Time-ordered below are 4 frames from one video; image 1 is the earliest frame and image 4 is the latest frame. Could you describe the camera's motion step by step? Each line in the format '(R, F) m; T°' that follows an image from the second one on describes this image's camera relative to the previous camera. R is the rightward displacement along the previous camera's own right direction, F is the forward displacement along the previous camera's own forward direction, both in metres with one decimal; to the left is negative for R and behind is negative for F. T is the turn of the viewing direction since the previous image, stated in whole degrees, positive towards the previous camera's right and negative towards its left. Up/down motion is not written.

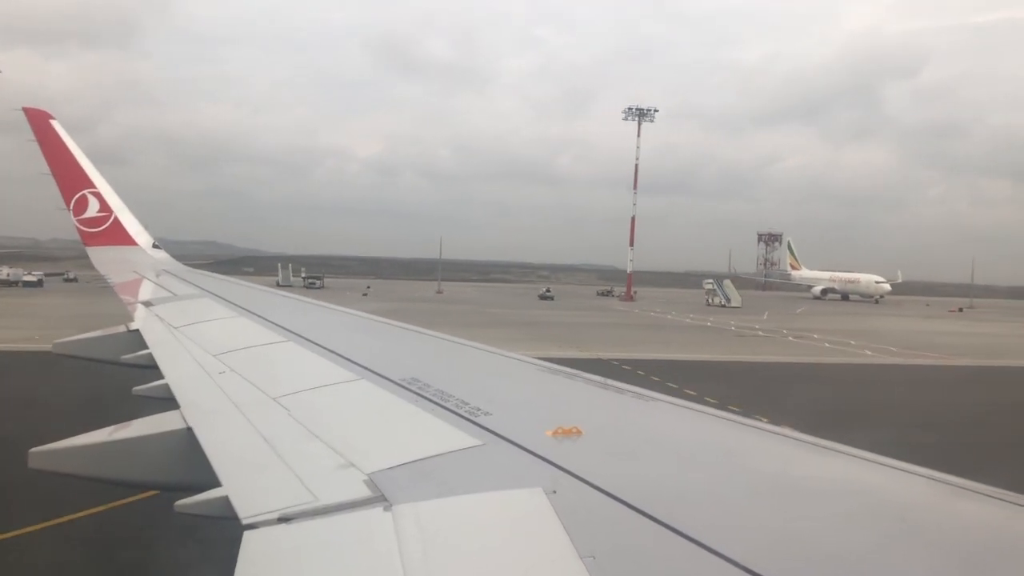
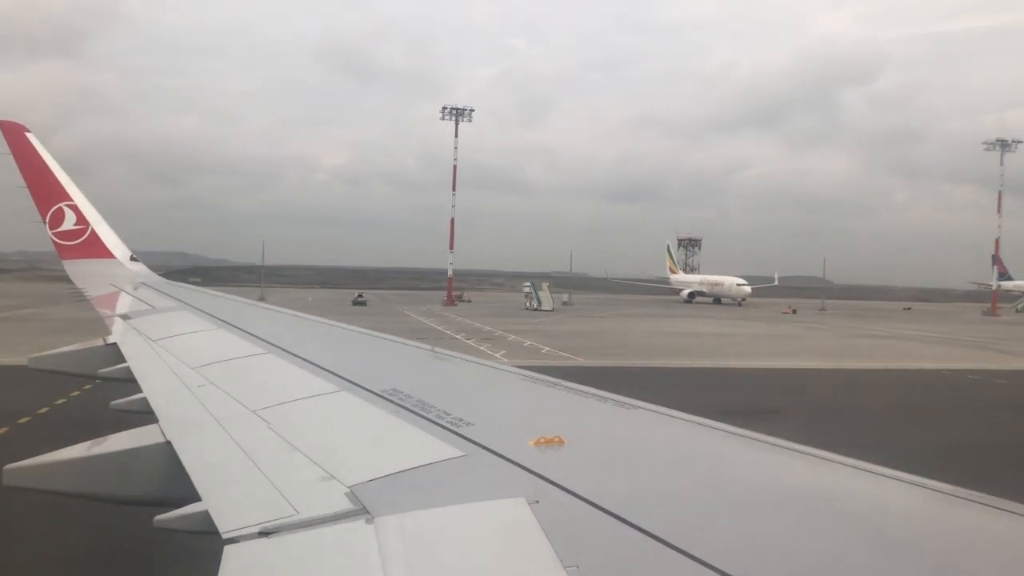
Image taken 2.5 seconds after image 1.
(+1.1, -1.6) m; +2°
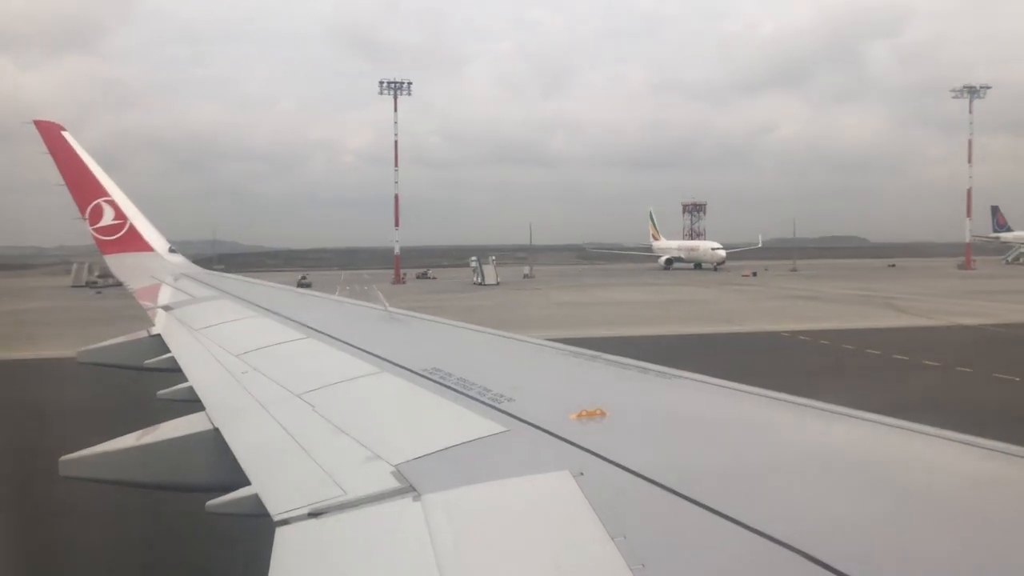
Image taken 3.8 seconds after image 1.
(-0.1, +0.2) m; -3°
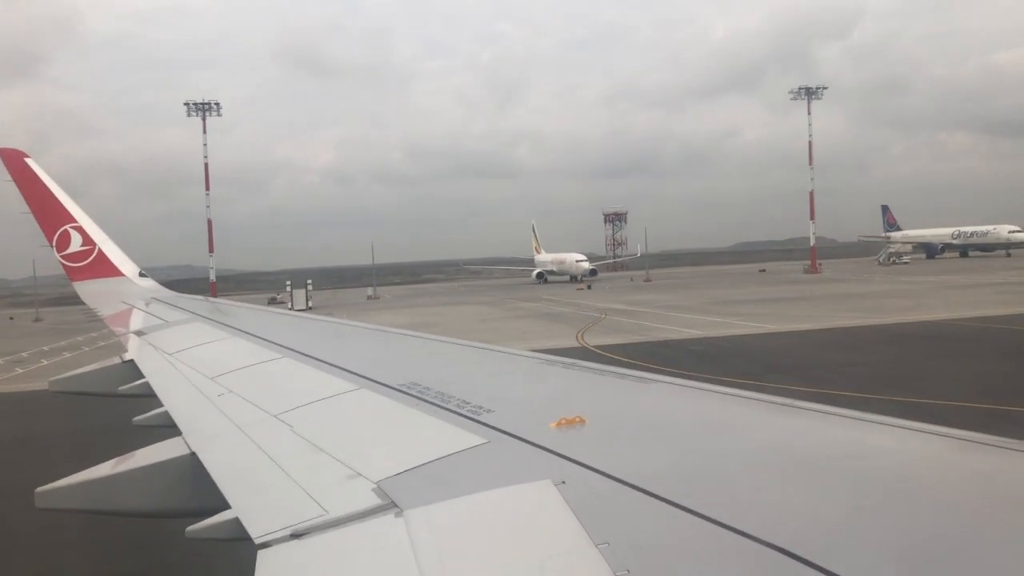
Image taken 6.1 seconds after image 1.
(+0.1, -0.1) m; +2°
